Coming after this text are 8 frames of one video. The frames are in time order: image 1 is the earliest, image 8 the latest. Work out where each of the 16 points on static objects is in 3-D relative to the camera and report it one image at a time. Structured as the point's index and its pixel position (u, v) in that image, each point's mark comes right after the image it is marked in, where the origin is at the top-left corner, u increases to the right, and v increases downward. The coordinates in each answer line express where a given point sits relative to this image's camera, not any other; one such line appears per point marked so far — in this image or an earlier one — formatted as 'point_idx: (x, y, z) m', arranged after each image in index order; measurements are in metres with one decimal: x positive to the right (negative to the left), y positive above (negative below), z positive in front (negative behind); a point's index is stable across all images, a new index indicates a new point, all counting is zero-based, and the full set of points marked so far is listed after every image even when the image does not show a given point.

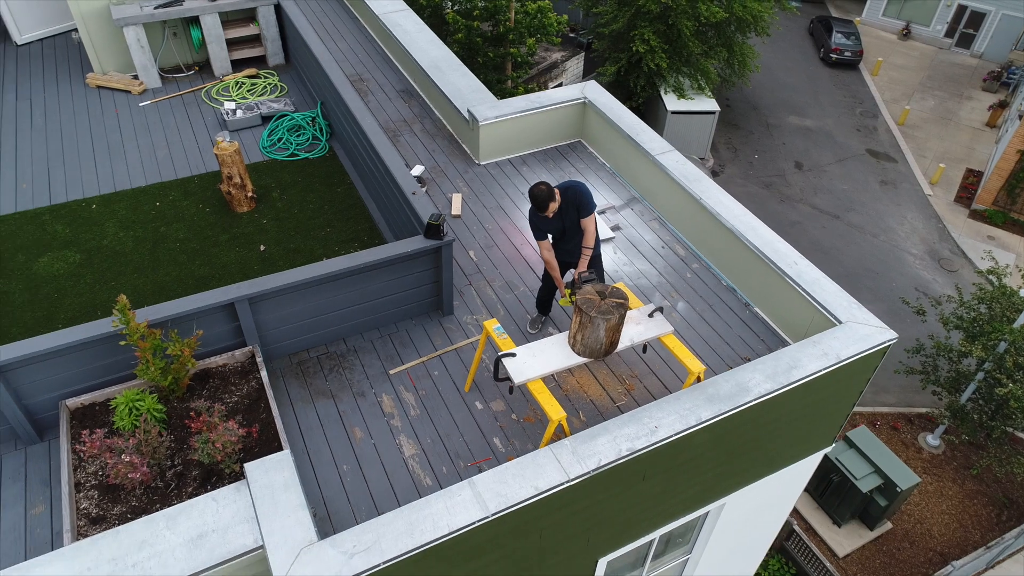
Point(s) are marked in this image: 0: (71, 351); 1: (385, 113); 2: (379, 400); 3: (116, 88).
0: (-2.7, -0.4, +4.4) m
1: (-1.4, +2.0, +8.1) m
2: (-1.0, -0.8, +5.2) m
3: (-4.5, +2.3, +8.2) m
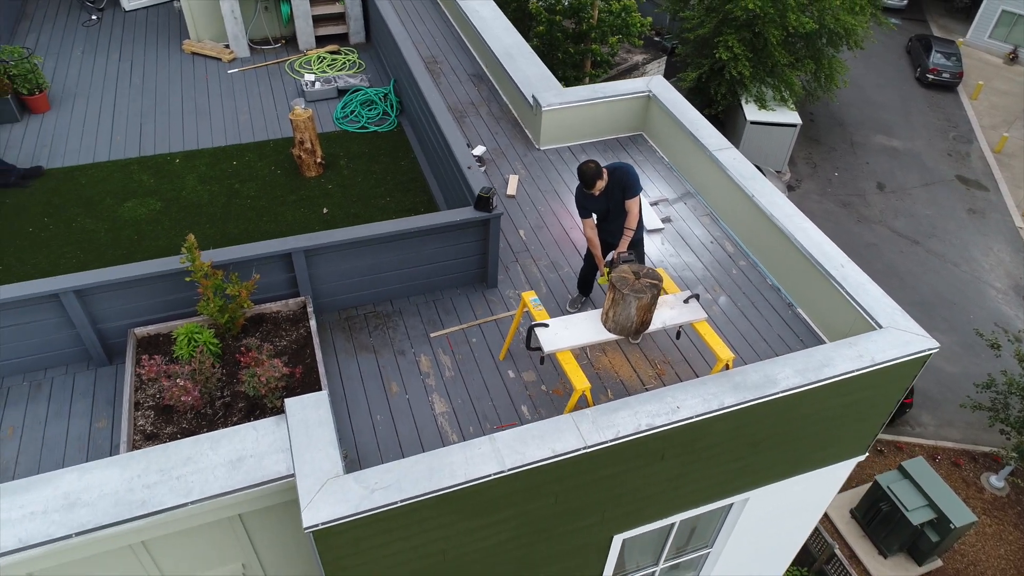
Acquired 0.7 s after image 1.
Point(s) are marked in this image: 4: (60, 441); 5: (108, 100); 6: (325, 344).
0: (-2.5, 0.0, +4.8) m
1: (-0.7, +2.3, +8.3) m
2: (-0.7, -0.5, +5.4) m
3: (-3.7, +2.8, +8.7) m
4: (-3.0, -1.0, +4.8) m
5: (-4.5, +2.1, +7.9) m
6: (-1.4, -0.4, +5.4) m
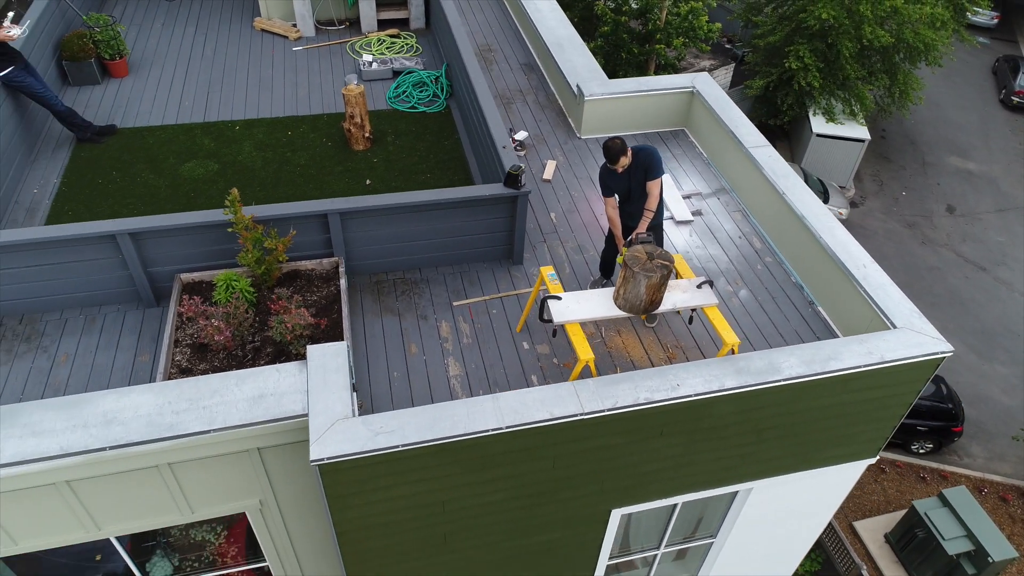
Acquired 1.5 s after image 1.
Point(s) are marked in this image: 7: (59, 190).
0: (-2.3, +0.4, +5.2) m
1: (-0.1, +2.5, +8.6) m
2: (-0.6, -0.3, +5.7) m
3: (-3.0, +3.3, +9.2) m
4: (-3.0, -0.6, +5.2) m
5: (-3.9, +2.6, +8.5) m
6: (-1.3, -0.1, +5.8) m
7: (-4.2, +0.9, +6.7) m
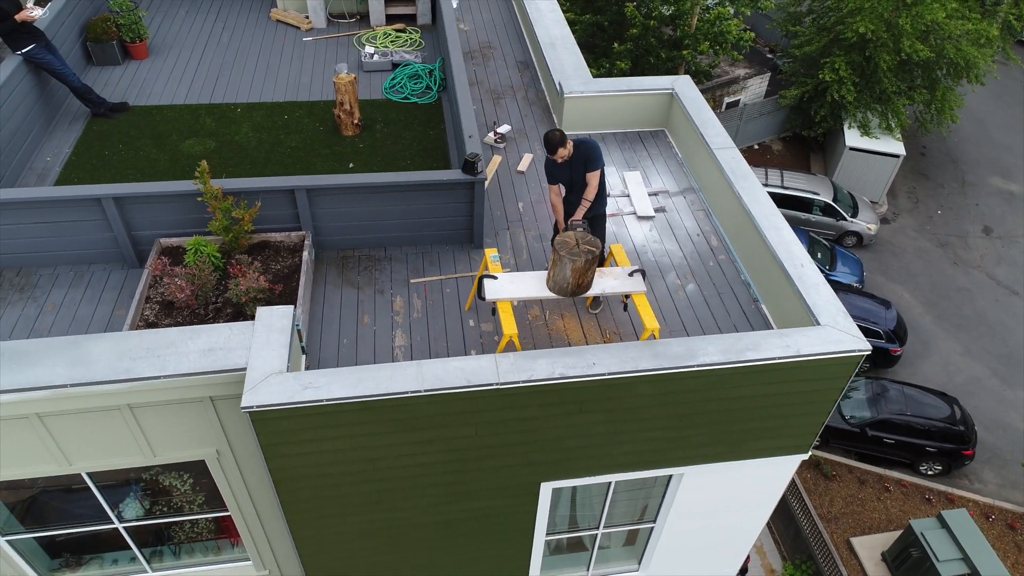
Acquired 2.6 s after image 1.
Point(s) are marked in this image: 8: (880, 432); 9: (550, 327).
0: (-2.7, +0.7, +5.7) m
1: (-0.2, +2.6, +8.9) m
2: (-1.0, -0.1, +6.0) m
3: (-3.0, +3.6, +9.7) m
4: (-3.4, -0.3, +5.7) m
5: (-4.0, +3.0, +9.1) m
6: (-1.7, +0.1, +6.2) m
7: (-4.5, +1.3, +7.3) m
8: (+7.2, -2.8, +13.7) m
9: (+0.3, -0.3, +5.9) m
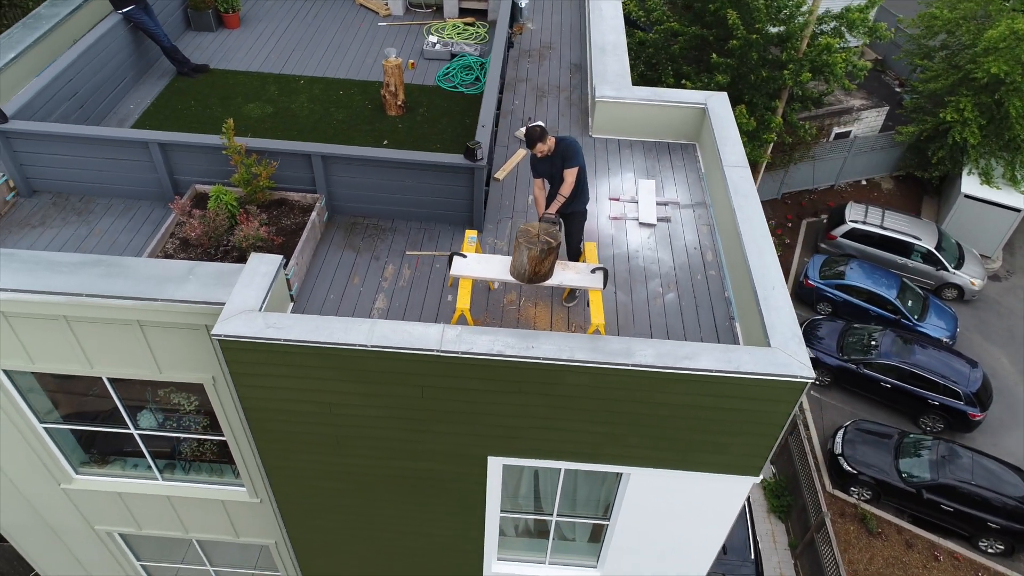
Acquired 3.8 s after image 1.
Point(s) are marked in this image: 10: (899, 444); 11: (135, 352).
0: (-2.8, +1.3, +6.5) m
1: (+0.5, +2.7, +9.3) m
2: (-1.2, +0.2, +6.5) m
3: (-2.0, +4.1, +10.4) m
4: (-3.6, +0.4, +6.6) m
5: (-3.2, +3.6, +9.9) m
6: (-1.8, +0.5, +6.8) m
7: (-4.2, +2.1, +8.3) m
8: (+7.6, -3.7, +12.9) m
9: (+0.1, -0.2, +6.2) m
10: (+7.5, -2.9, +13.5) m
11: (-3.3, -0.6, +6.3) m
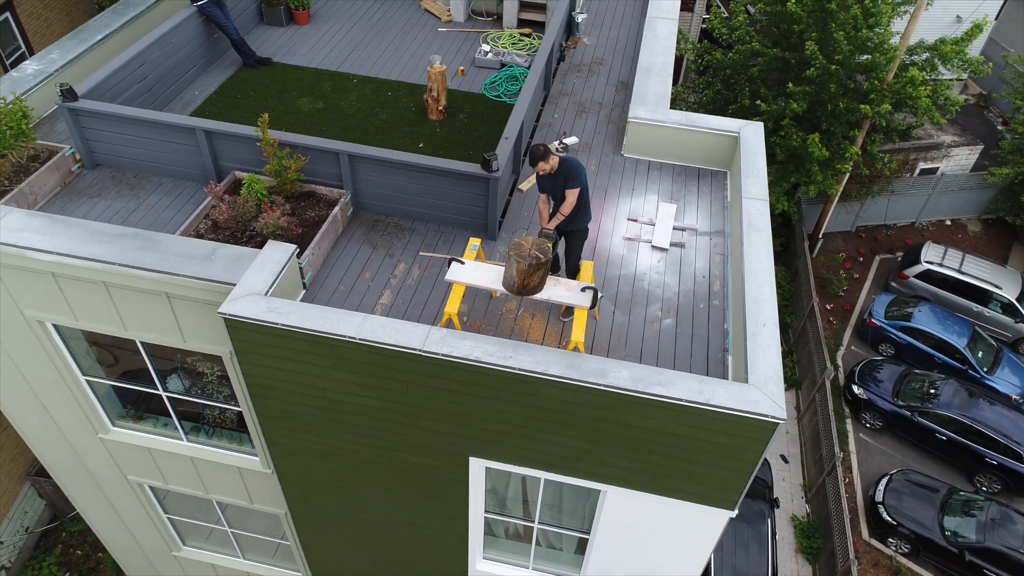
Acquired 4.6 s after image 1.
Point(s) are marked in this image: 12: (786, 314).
0: (-2.6, +1.4, +7.0) m
1: (+1.1, +2.6, +9.4) m
2: (-1.1, +0.2, +6.9) m
3: (-1.2, +4.1, +10.8) m
4: (-3.5, +0.7, +7.1) m
5: (-2.4, +3.8, +10.4) m
6: (-1.6, +0.6, +7.1) m
7: (-3.7, +2.4, +8.9) m
8: (+7.9, -4.6, +12.2) m
9: (+0.1, -0.3, +6.4) m
10: (+7.8, -3.8, +12.9) m
11: (-3.3, -0.3, +6.8) m
12: (+7.1, -0.7, +18.5) m
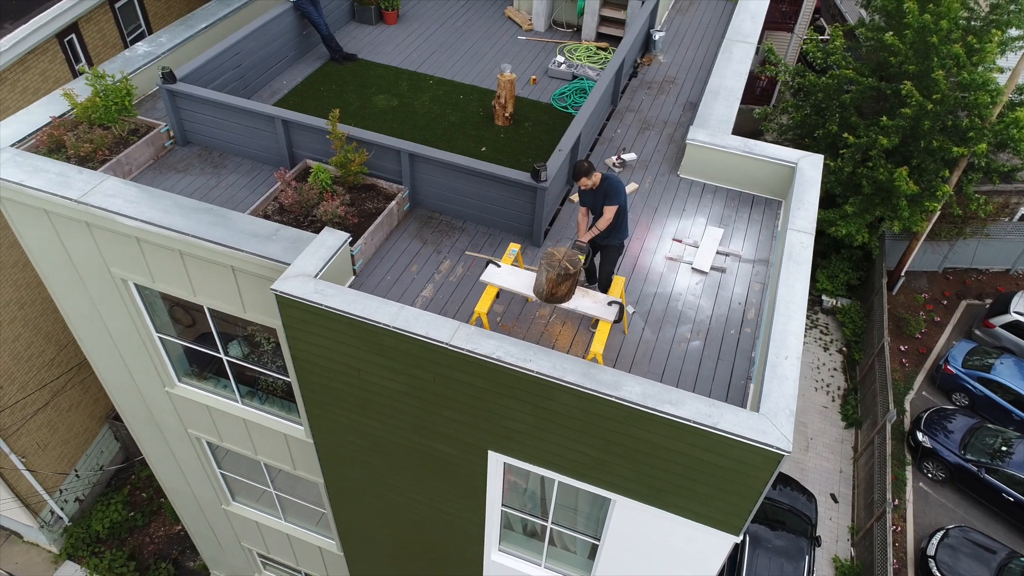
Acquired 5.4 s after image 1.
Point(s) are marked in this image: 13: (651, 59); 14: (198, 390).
0: (-2.0, +1.6, +7.5) m
1: (+1.9, +2.3, +9.5) m
2: (-0.7, +0.3, +7.2) m
3: (+0.1, +4.1, +11.2) m
4: (-3.0, +1.0, +7.8) m
5: (-1.2, +3.9, +10.9) m
6: (-1.2, +0.7, +7.6) m
7: (-2.8, +2.7, +9.5) m
8: (+8.2, -5.5, +11.6) m
9: (+0.3, -0.4, +6.6) m
10: (+8.4, -4.7, +12.3) m
11: (-3.0, 0.0, +7.4) m
12: (+8.6, -1.6, +18.0) m
13: (+2.0, +3.3, +10.4) m
14: (-4.1, -1.3, +9.4) m
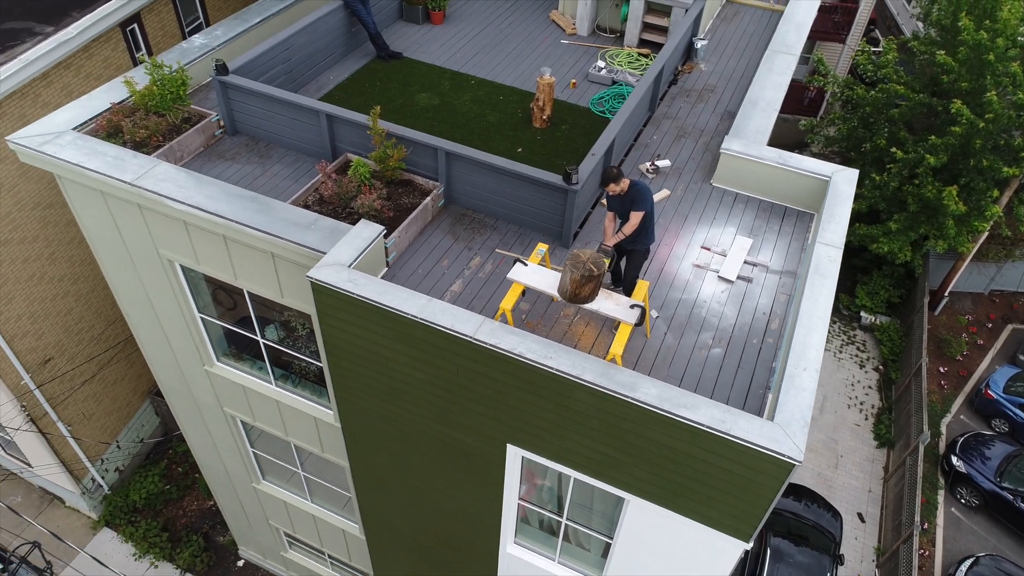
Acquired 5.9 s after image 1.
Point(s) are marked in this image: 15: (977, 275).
0: (-1.7, +1.8, +7.7) m
1: (+2.5, +2.2, +9.5) m
2: (-0.4, +0.3, +7.4) m
3: (+0.8, +4.1, +11.3) m
4: (-2.6, +1.1, +8.1) m
5: (-0.6, +4.0, +11.1) m
6: (-0.8, +0.8, +7.8) m
7: (-2.3, +2.8, +9.8) m
8: (+8.5, -6.0, +11.4) m
9: (+0.6, -0.4, +6.8) m
10: (+8.7, -5.1, +12.0) m
11: (-2.7, +0.1, +7.7) m
12: (+9.3, -2.0, +17.7) m
13: (+2.6, +3.2, +10.5) m
14: (-3.8, -1.1, +9.7) m
15: (+12.9, +0.4, +19.9) m
